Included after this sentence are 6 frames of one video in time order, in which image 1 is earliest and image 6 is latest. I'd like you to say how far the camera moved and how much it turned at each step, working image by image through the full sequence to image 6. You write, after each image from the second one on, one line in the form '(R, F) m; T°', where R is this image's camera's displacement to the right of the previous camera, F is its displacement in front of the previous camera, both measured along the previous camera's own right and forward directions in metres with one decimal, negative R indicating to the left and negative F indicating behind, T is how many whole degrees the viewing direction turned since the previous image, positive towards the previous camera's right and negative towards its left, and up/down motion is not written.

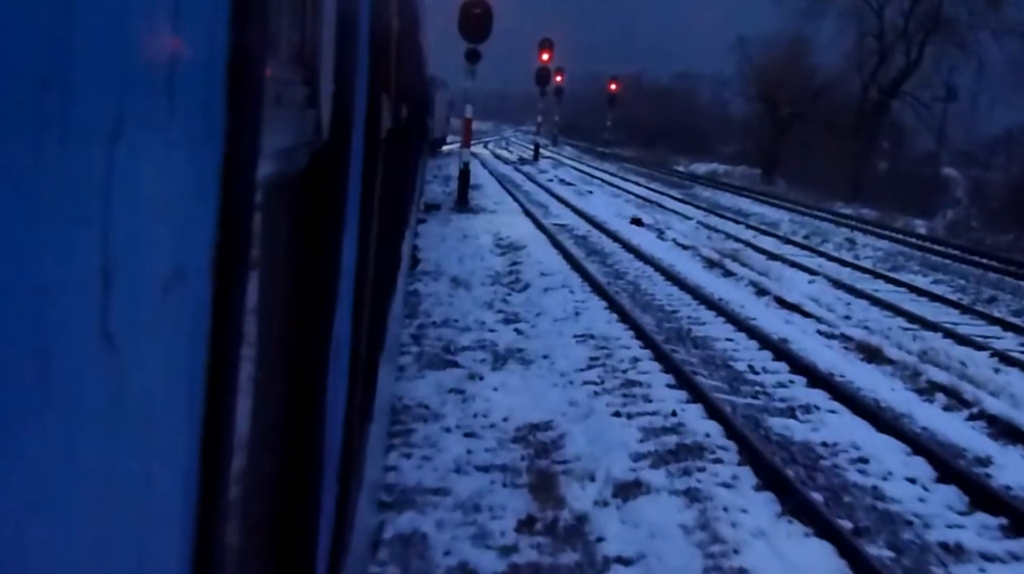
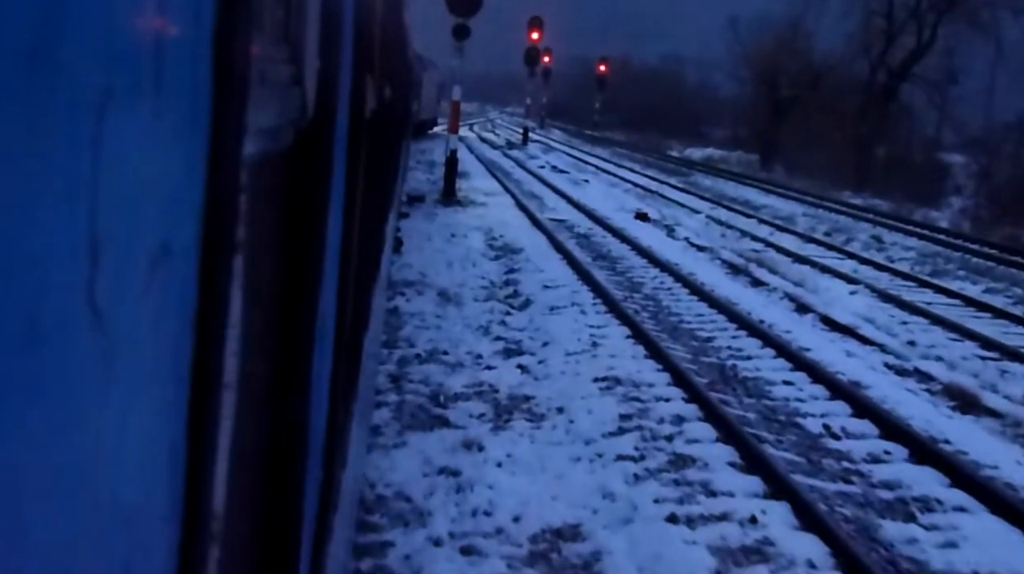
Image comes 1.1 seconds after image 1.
(-0.1, +1.1) m; +1°
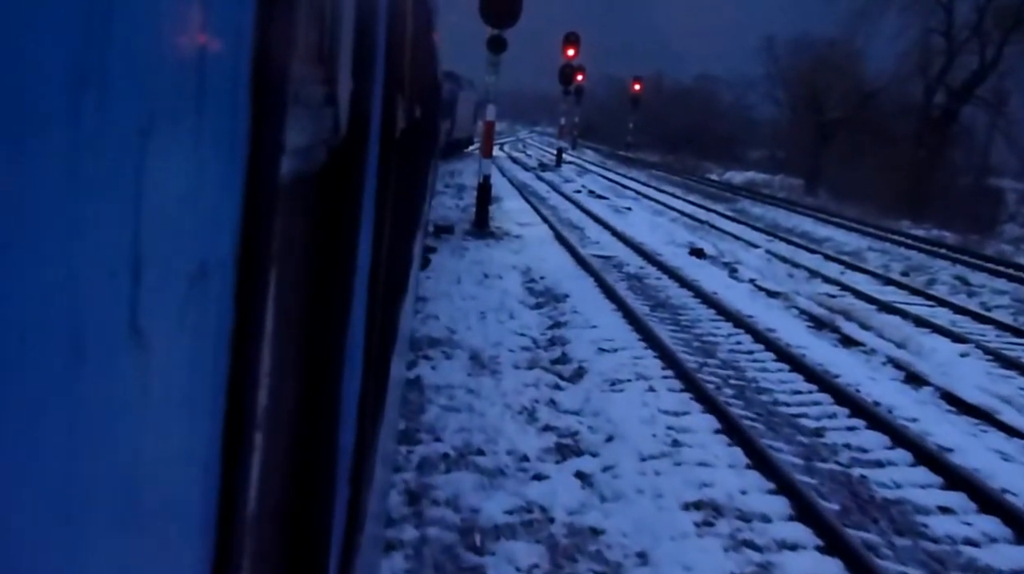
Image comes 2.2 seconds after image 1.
(-0.1, +1.1) m; -1°
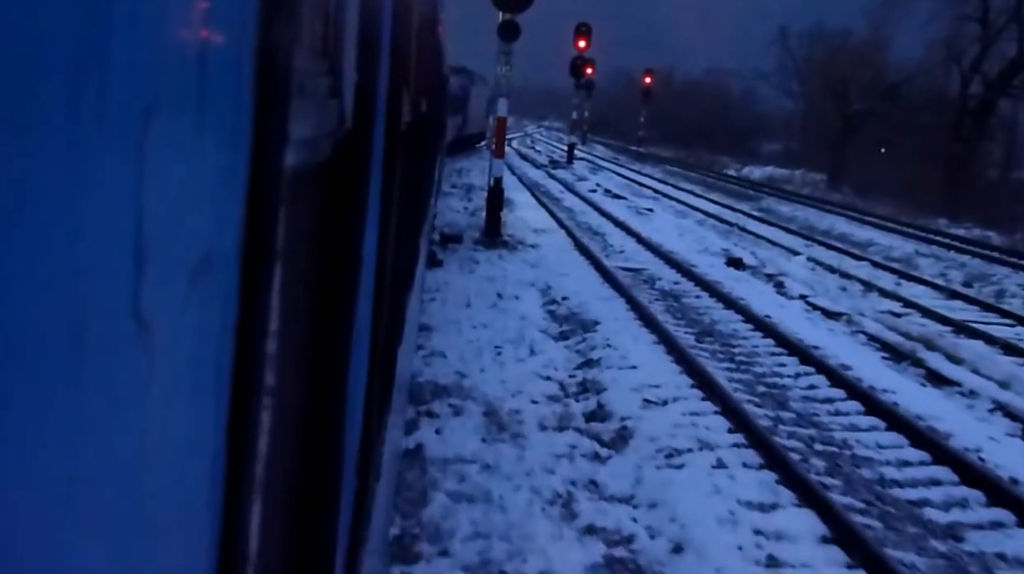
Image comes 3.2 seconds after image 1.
(-0.1, +1.0) m; 0°
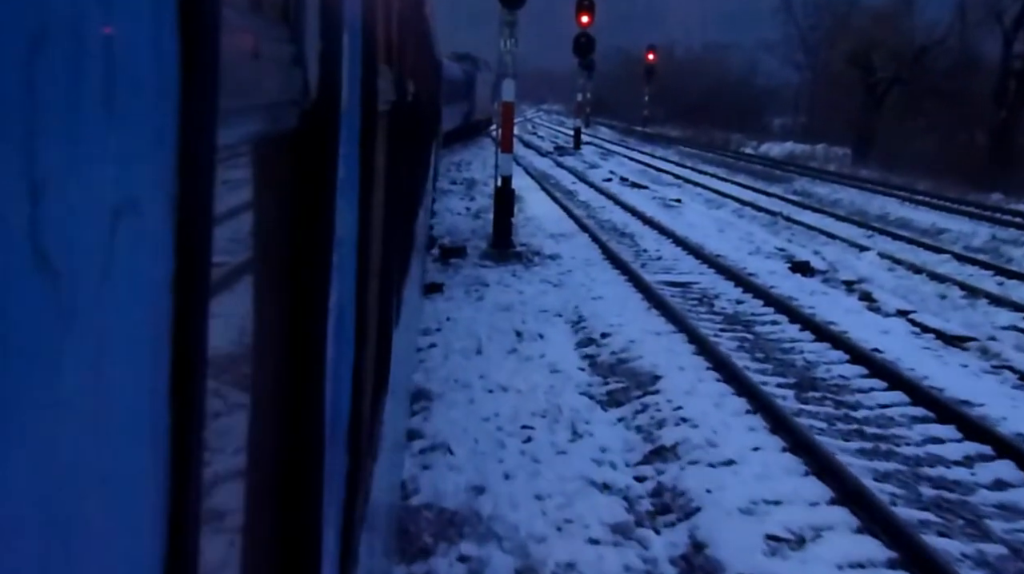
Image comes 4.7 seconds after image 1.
(-0.1, +1.5) m; 0°
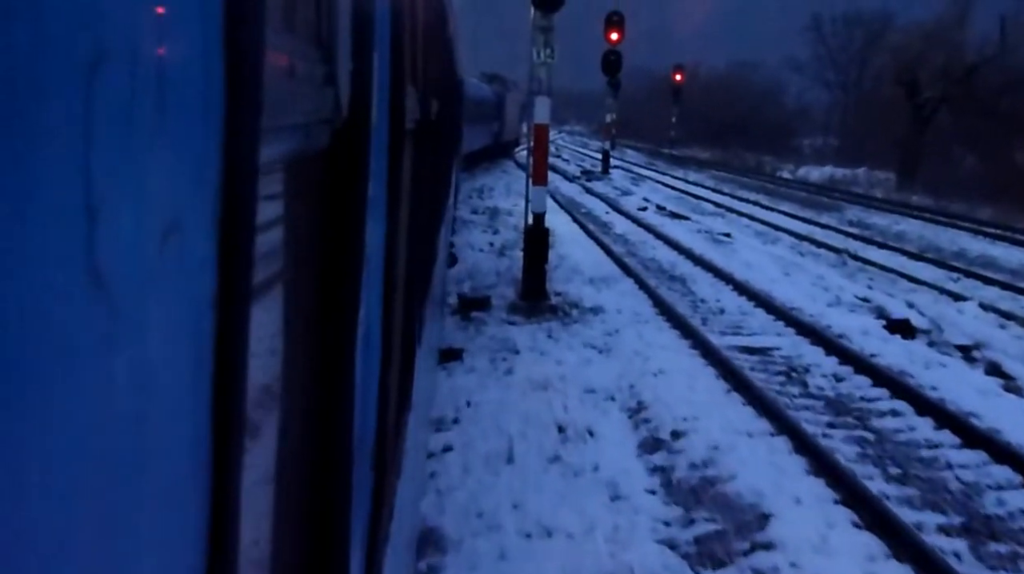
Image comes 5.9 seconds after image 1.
(-0.1, +1.2) m; -1°
